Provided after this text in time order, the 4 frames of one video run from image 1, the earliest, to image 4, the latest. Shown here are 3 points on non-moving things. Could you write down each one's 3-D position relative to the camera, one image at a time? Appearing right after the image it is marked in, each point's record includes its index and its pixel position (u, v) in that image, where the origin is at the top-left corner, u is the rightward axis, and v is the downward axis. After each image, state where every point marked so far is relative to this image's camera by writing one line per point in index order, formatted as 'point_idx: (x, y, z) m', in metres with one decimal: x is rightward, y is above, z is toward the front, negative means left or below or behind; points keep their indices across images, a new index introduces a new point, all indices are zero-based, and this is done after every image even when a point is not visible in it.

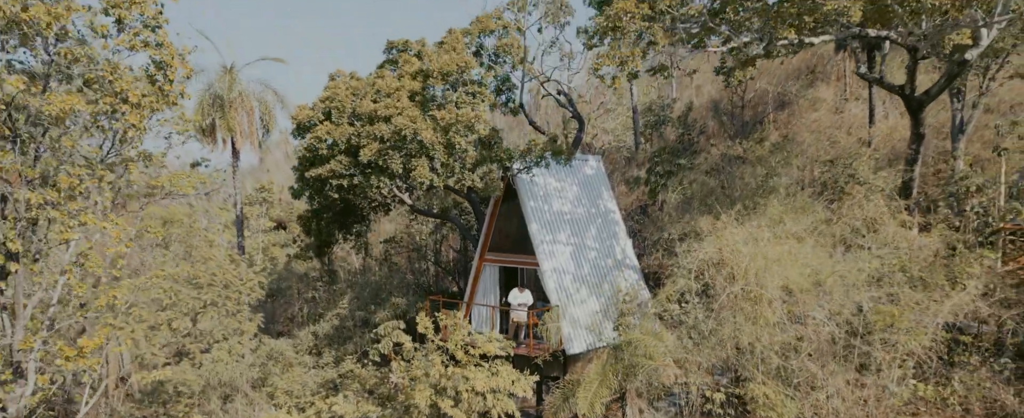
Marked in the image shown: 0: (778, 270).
0: (+4.6, -1.1, +12.6) m
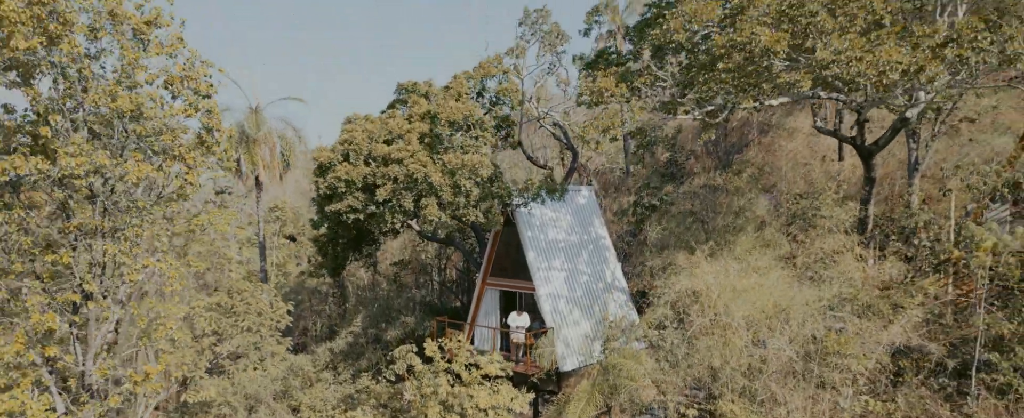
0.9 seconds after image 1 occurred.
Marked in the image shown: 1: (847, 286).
0: (+4.6, -1.9, +14.4) m
1: (+7.0, -1.6, +15.0) m
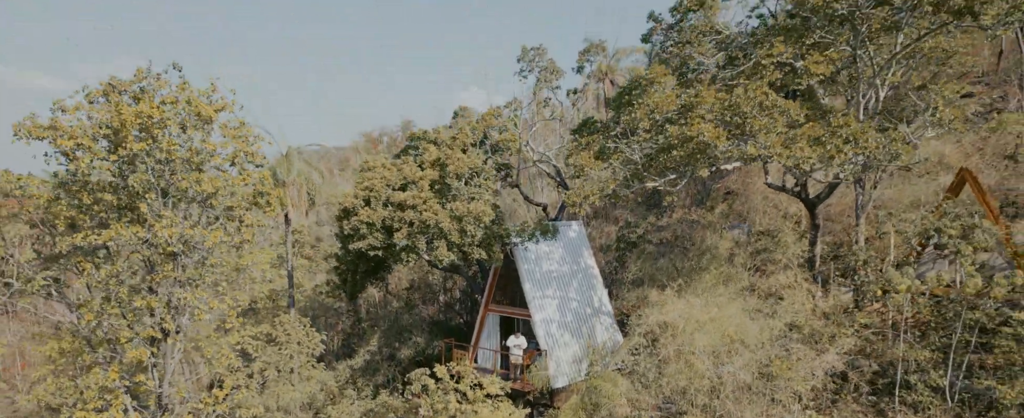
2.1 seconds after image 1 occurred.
0: (+4.6, -2.9, +17.0) m
1: (+6.9, -2.7, +17.7) m
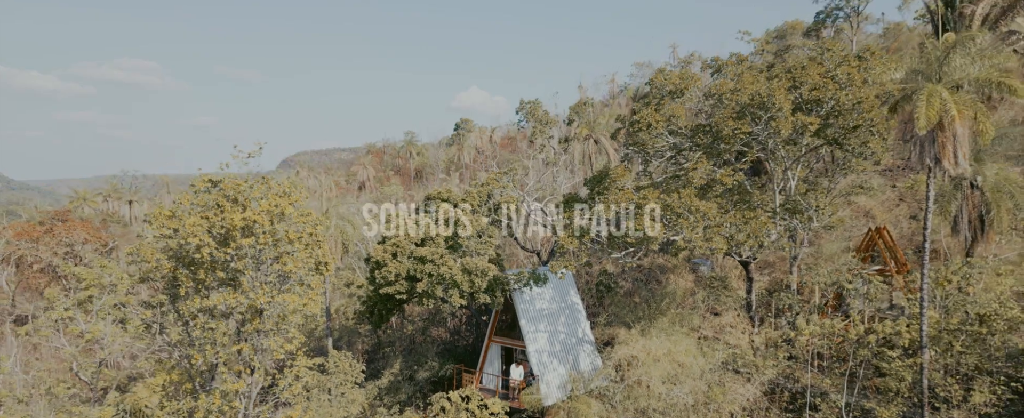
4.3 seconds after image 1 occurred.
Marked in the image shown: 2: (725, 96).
0: (+4.5, -4.7, +21.9) m
1: (+6.9, -4.5, +22.5) m
2: (+5.6, +3.0, +18.9) m
